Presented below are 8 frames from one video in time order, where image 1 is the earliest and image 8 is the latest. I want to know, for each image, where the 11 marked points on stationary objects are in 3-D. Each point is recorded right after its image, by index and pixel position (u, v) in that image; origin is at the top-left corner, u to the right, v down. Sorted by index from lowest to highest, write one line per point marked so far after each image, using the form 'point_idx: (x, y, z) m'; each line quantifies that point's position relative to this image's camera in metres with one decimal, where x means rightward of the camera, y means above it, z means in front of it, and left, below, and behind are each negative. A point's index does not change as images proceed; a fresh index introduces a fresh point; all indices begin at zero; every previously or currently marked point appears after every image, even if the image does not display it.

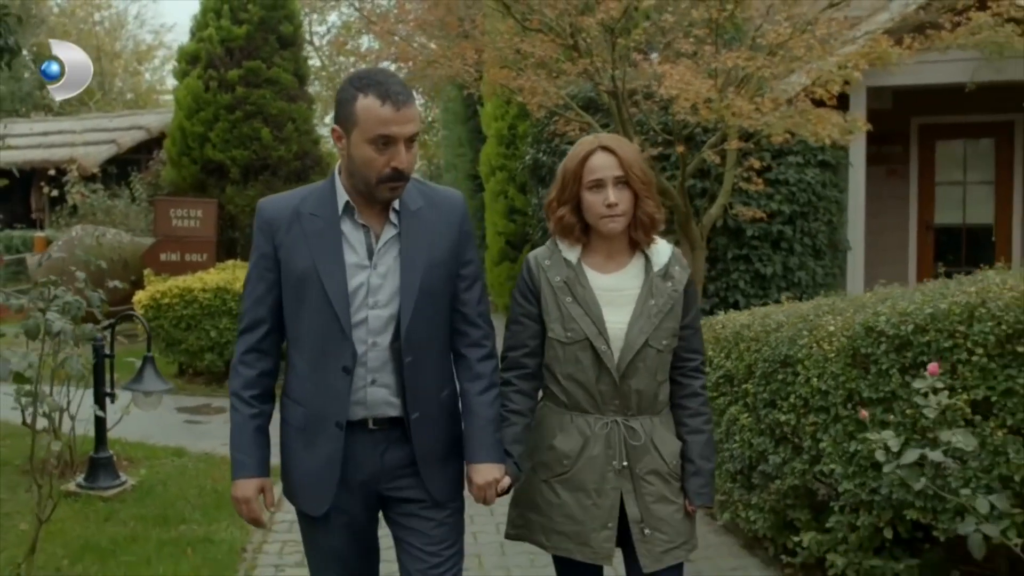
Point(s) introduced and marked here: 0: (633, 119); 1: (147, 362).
0: (+1.0, +1.4, +9.4) m
1: (-2.3, -0.5, +7.0) m
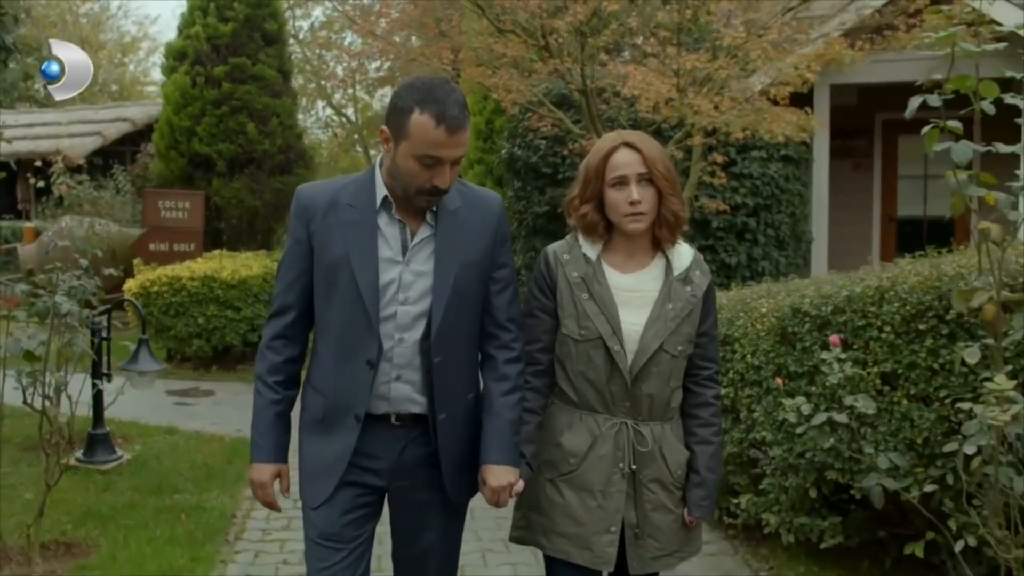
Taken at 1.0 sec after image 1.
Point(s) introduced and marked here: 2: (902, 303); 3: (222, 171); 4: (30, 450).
0: (+0.8, +1.5, +9.9) m
1: (-2.5, -0.4, +7.4) m
2: (+1.4, -0.1, +4.1) m
3: (-3.5, +1.4, +13.7) m
4: (-3.0, -1.0, +7.1) m
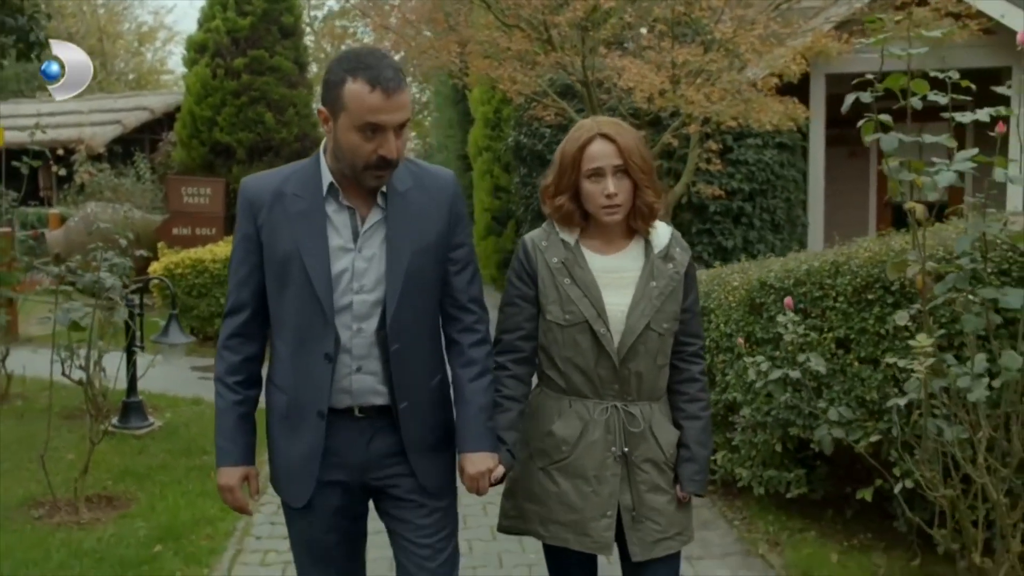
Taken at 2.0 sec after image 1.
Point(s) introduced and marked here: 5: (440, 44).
0: (+0.9, +1.7, +10.4) m
1: (-2.4, -0.2, +8.0) m
2: (+1.4, 0.0, +4.6) m
3: (-3.4, +1.6, +14.3) m
4: (-3.0, -0.9, +7.7) m
5: (-0.7, +2.4, +11.0) m
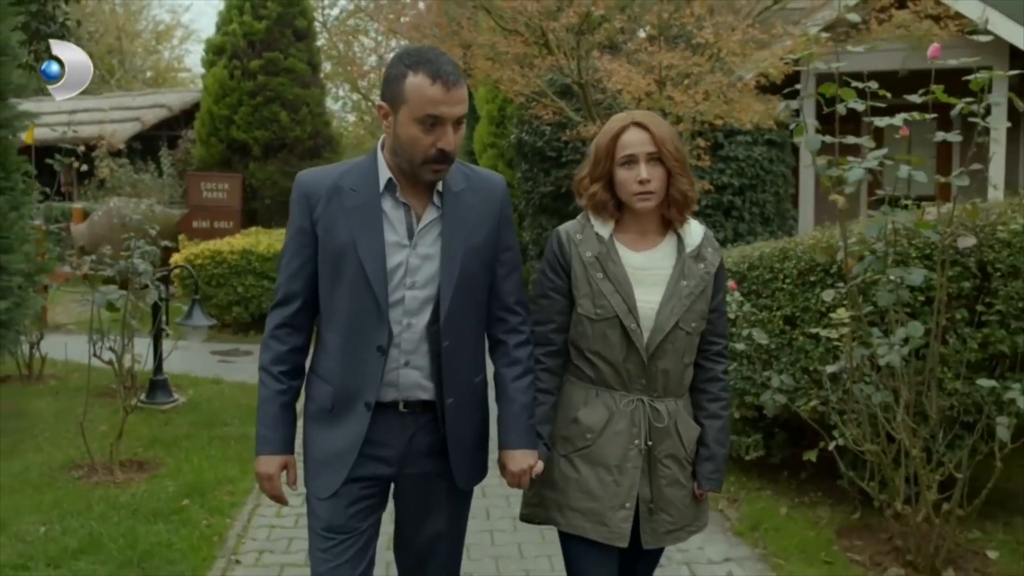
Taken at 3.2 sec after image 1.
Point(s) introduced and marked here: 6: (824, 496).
0: (+0.9, +1.8, +11.0) m
1: (-2.5, -0.1, +8.7) m
2: (+1.3, +0.1, +5.2) m
3: (-3.4, +1.8, +14.9) m
4: (-3.1, -0.8, +8.4) m
5: (-0.7, +2.5, +11.6) m
6: (+1.6, -1.1, +5.8) m
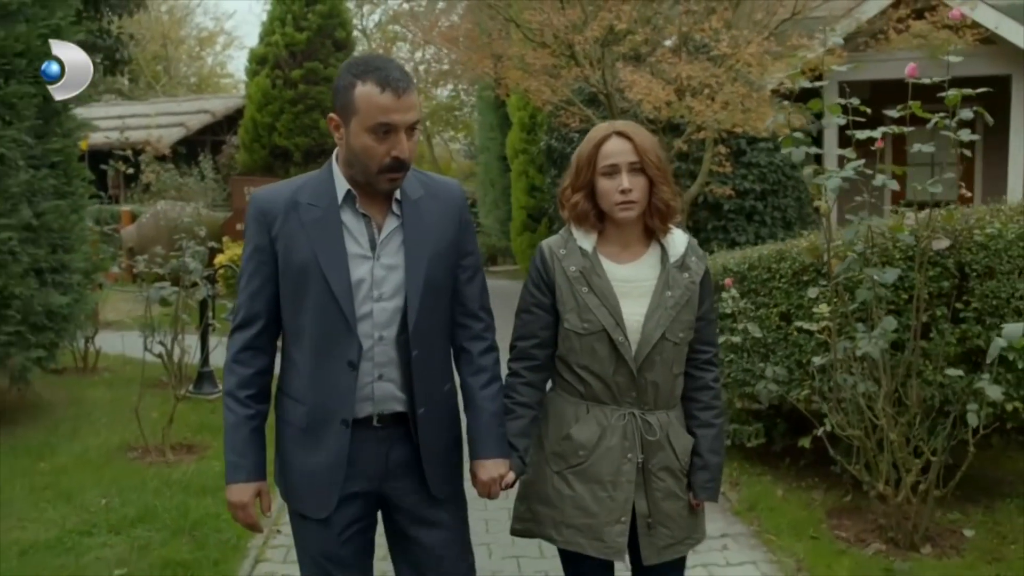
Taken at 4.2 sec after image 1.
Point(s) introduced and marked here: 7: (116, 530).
0: (+1.1, +1.8, +11.5) m
1: (-2.3, -0.1, +9.3) m
2: (+1.4, +0.1, +5.7) m
3: (-3.0, +1.8, +15.6) m
4: (-2.9, -0.8, +9.0) m
5: (-0.4, +2.5, +12.1) m
6: (+1.7, -1.1, +6.2) m
7: (-1.9, -1.2, +5.5) m
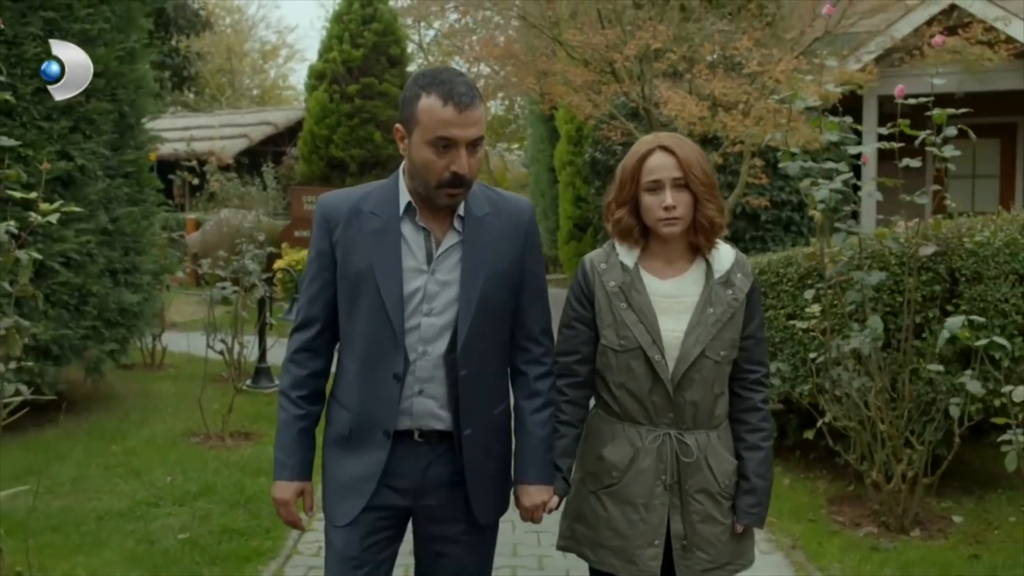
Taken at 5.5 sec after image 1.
0: (+1.6, +1.7, +12.0) m
1: (-1.9, -0.1, +9.9) m
2: (+1.6, +0.1, +6.2) m
3: (-2.3, +1.7, +16.3) m
4: (-2.6, -0.8, +9.6) m
5: (+0.1, +2.4, +12.7) m
6: (+1.9, -1.1, +6.6) m
7: (-1.8, -1.2, +6.1) m
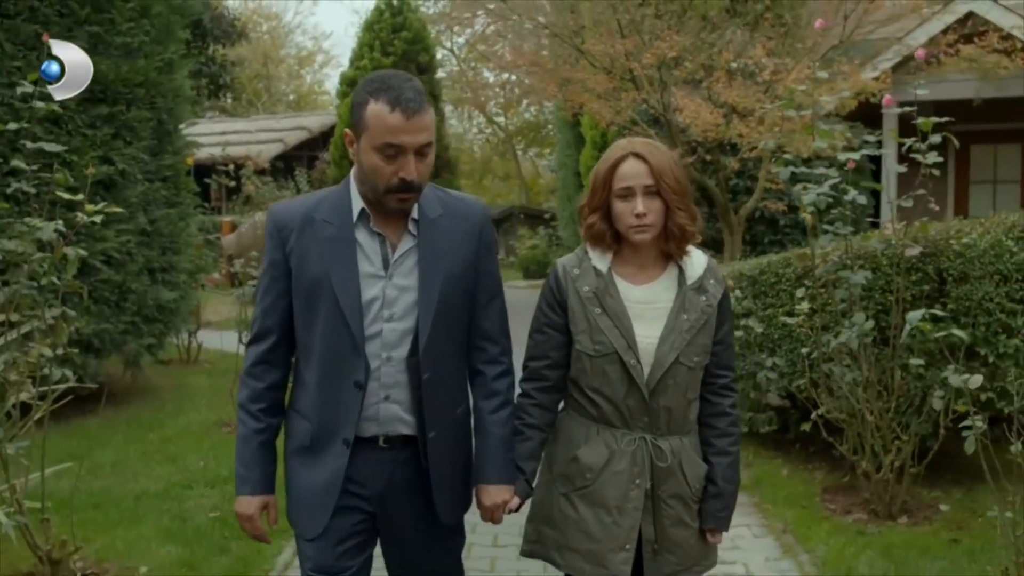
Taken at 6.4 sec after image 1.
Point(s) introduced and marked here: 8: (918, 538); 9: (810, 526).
0: (+1.9, +1.7, +12.3) m
1: (-1.8, -0.1, +10.3) m
2: (+1.6, +0.1, +6.5) m
3: (-1.9, +1.7, +16.7) m
4: (-2.4, -0.8, +10.1) m
5: (+0.4, +2.4, +13.1) m
6: (+1.9, -1.1, +6.9) m
7: (-1.8, -1.2, +6.5) m
8: (+2.0, -1.2, +5.5) m
9: (+1.5, -1.2, +5.8) m
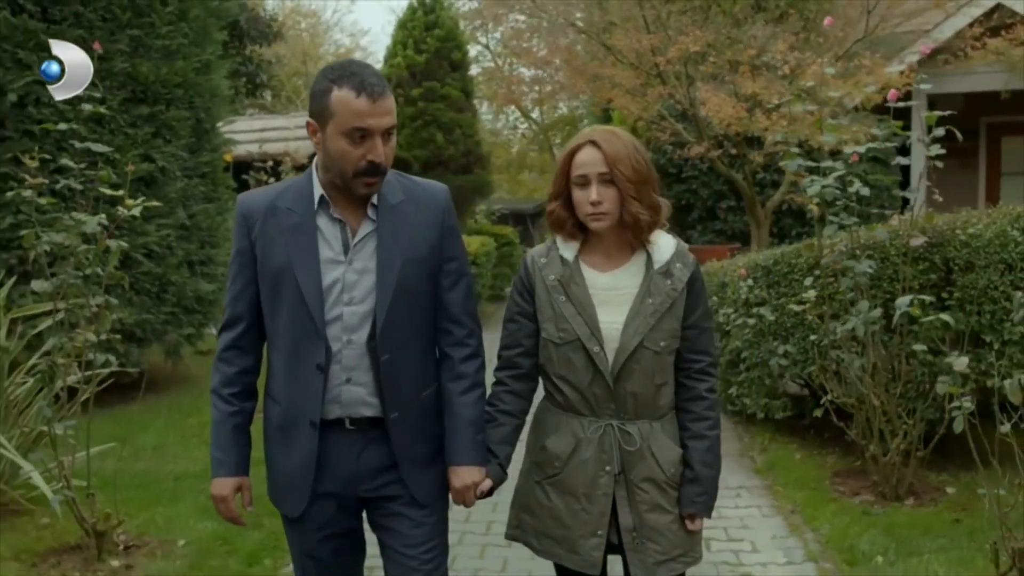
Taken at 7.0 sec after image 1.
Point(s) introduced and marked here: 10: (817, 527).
0: (+2.2, +1.8, +12.5) m
1: (-1.5, -0.1, +10.7) m
2: (+1.8, +0.2, +6.7) m
3: (-1.4, +1.8, +17.0) m
4: (-2.1, -0.7, +10.4) m
5: (+0.7, +2.5, +13.3) m
6: (+2.1, -1.0, +7.1) m
7: (-1.6, -1.1, +6.9) m
8: (+2.1, -1.2, +5.7) m
9: (+1.6, -1.2, +6.0) m
10: (+1.5, -1.2, +5.7) m
